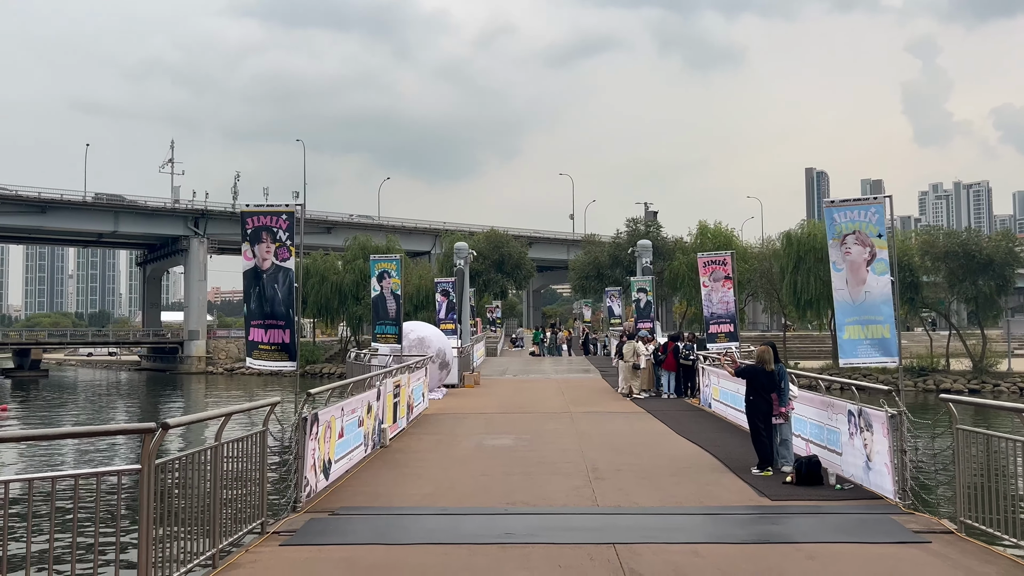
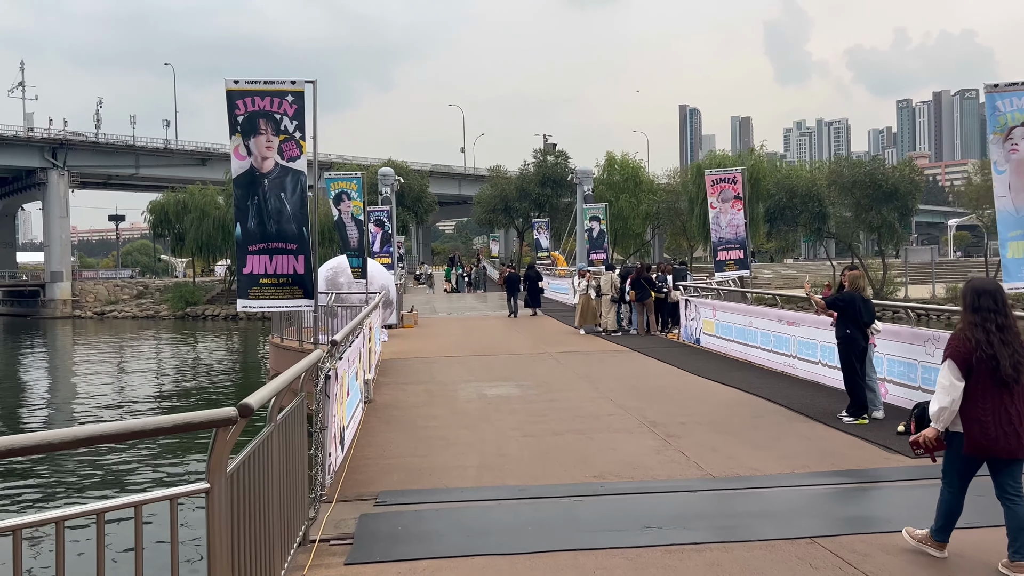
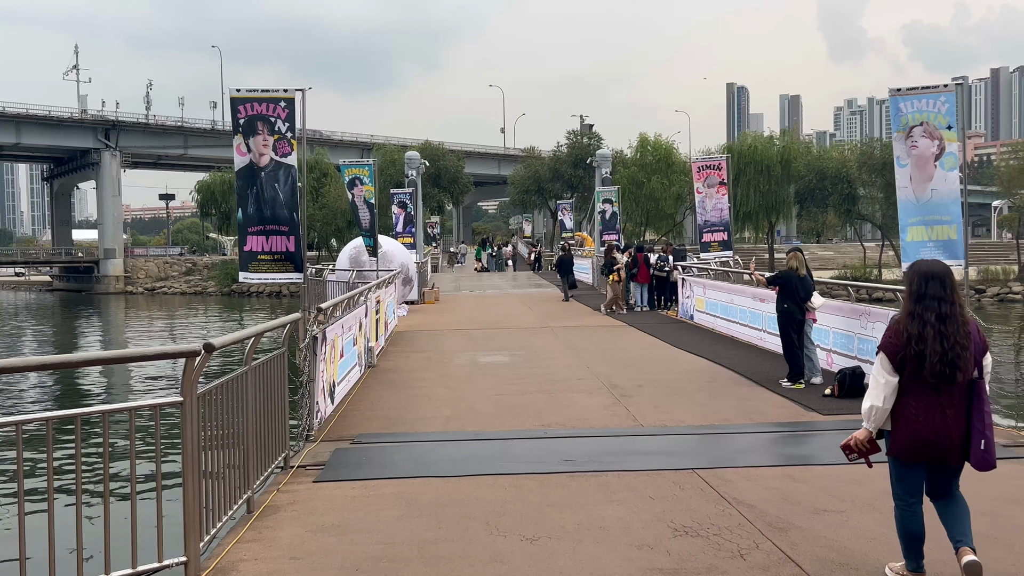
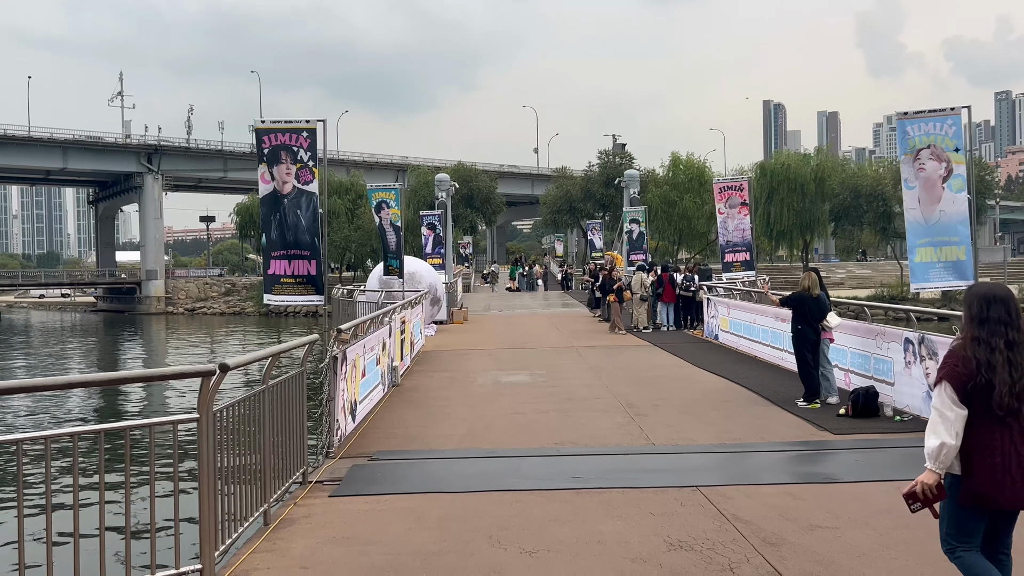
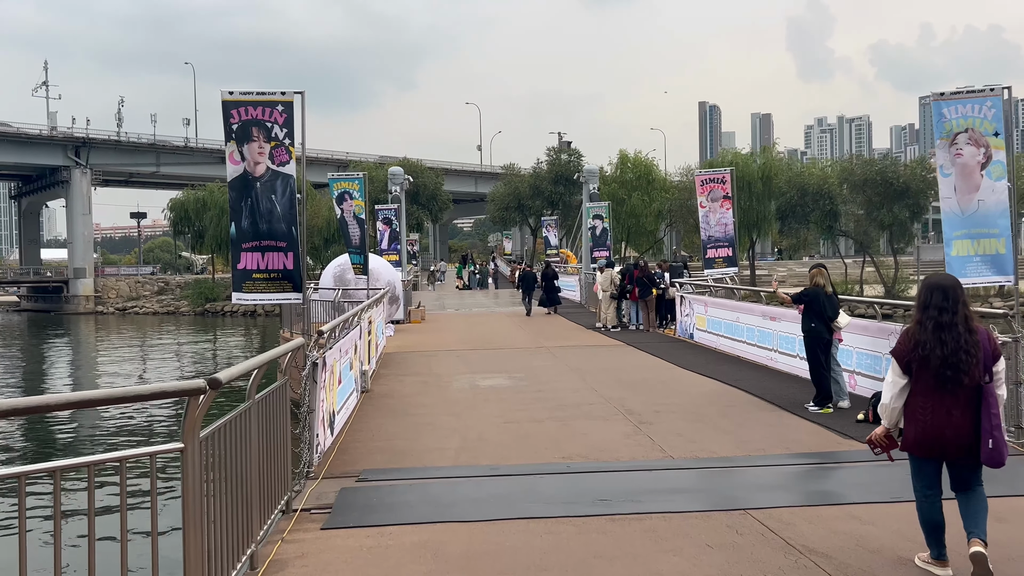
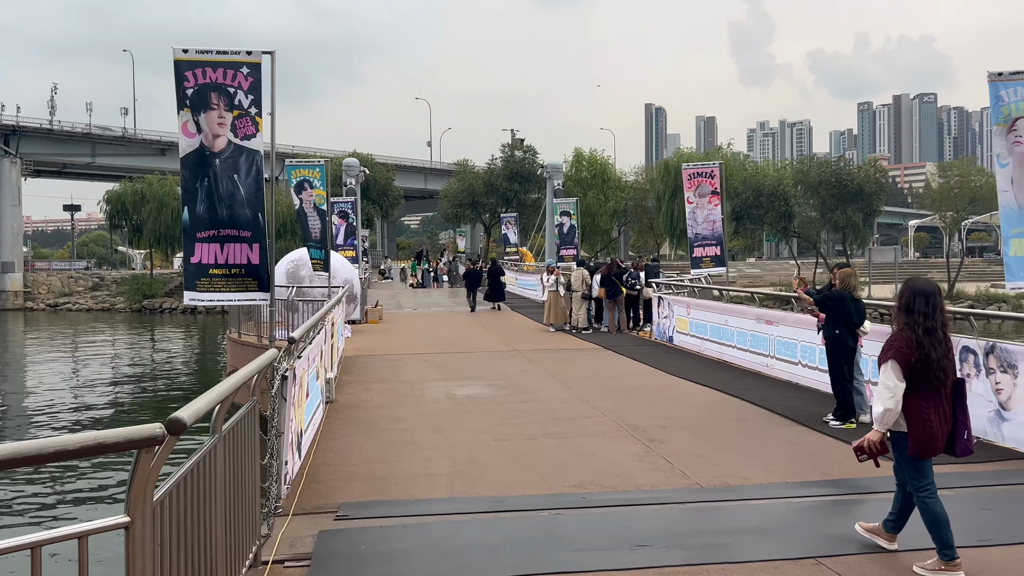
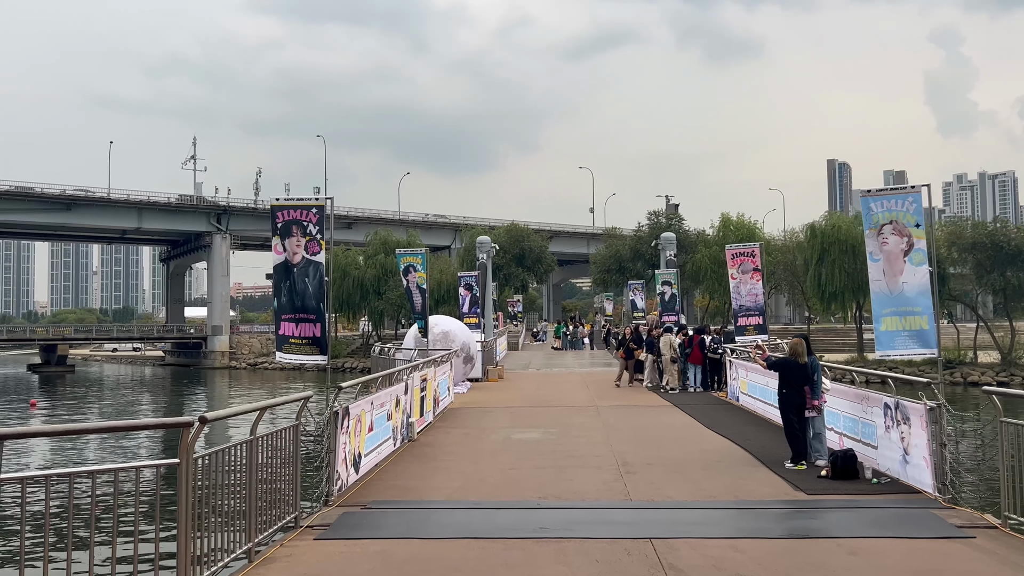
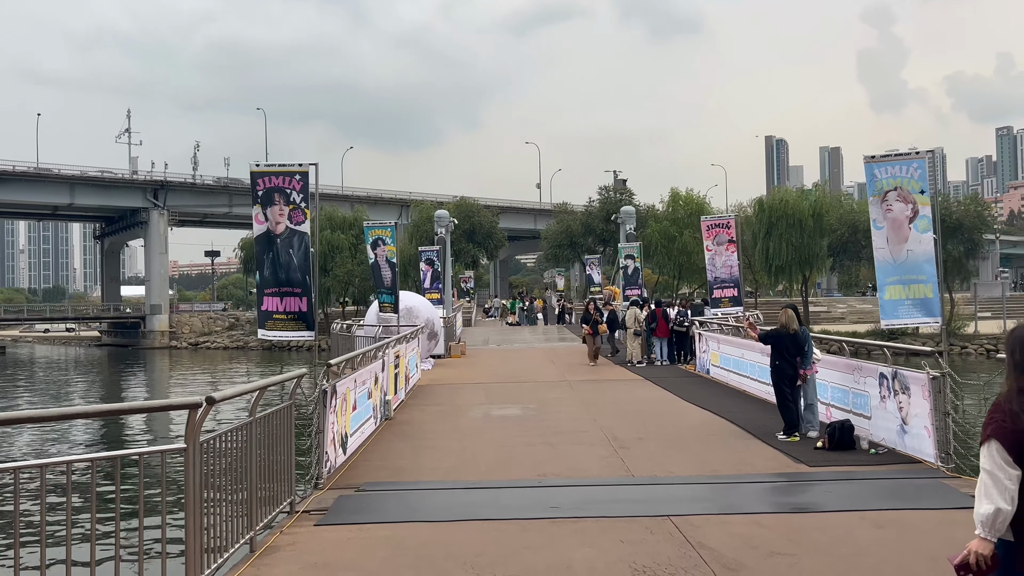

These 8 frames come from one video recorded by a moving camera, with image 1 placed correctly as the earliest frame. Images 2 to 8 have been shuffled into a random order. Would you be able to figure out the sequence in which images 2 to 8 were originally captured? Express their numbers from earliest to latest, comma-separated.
7, 8, 4, 3, 5, 2, 6
